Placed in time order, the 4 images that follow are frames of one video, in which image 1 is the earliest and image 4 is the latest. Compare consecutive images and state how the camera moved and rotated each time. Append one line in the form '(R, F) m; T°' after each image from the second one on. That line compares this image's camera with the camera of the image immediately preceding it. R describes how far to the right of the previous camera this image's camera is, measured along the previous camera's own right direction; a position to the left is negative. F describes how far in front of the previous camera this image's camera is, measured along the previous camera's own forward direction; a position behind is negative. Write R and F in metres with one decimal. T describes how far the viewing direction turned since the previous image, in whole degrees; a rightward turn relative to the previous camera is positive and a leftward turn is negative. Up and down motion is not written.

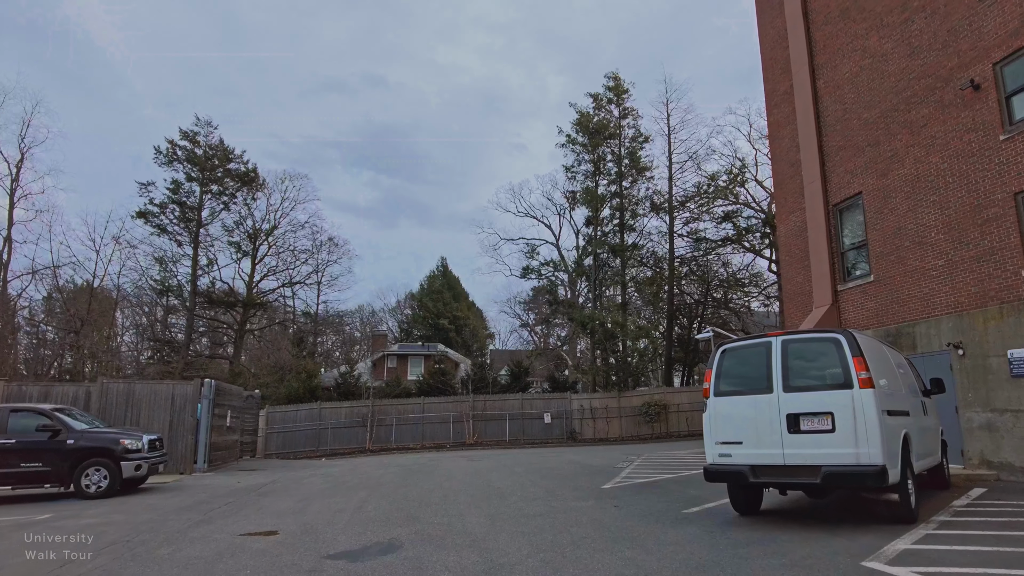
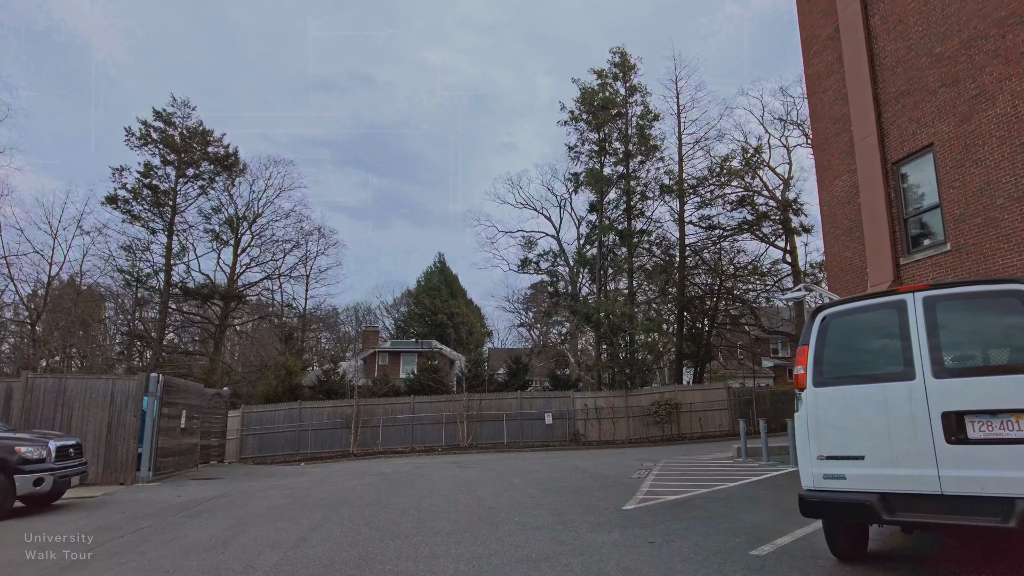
(+0.1, +2.4) m; 0°
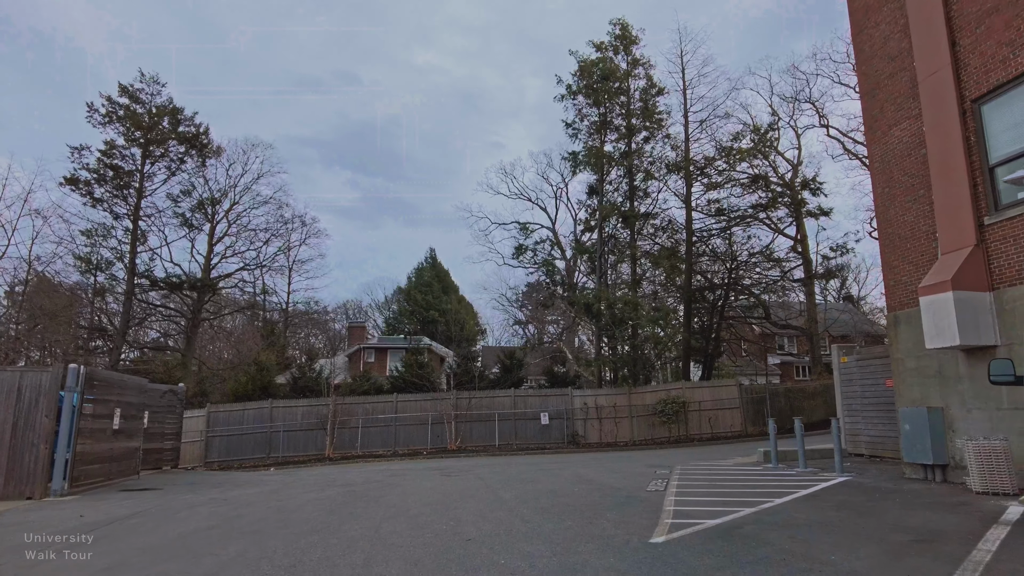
(+0.1, +2.4) m; 0°
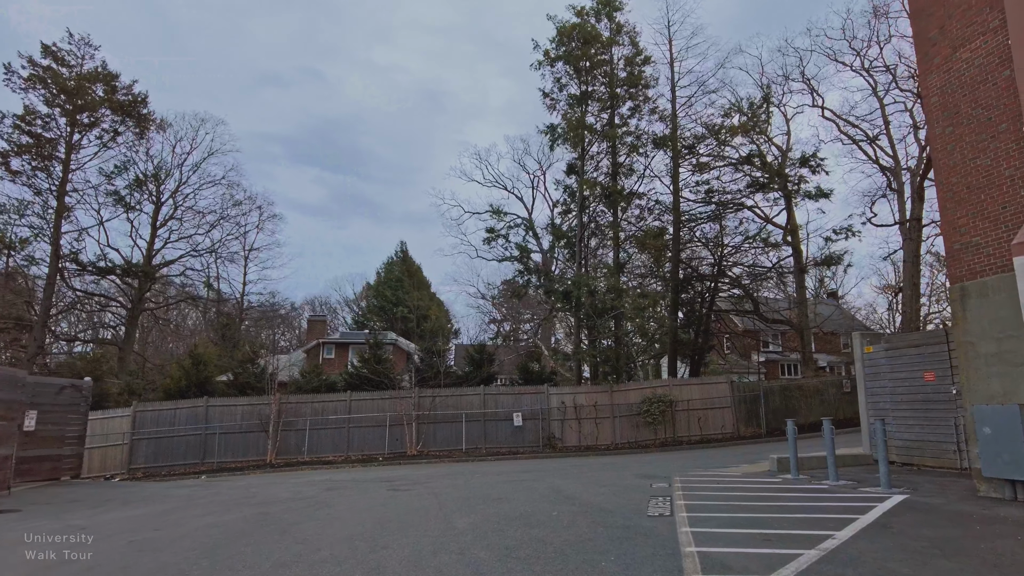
(+0.2, +2.7) m; +2°
